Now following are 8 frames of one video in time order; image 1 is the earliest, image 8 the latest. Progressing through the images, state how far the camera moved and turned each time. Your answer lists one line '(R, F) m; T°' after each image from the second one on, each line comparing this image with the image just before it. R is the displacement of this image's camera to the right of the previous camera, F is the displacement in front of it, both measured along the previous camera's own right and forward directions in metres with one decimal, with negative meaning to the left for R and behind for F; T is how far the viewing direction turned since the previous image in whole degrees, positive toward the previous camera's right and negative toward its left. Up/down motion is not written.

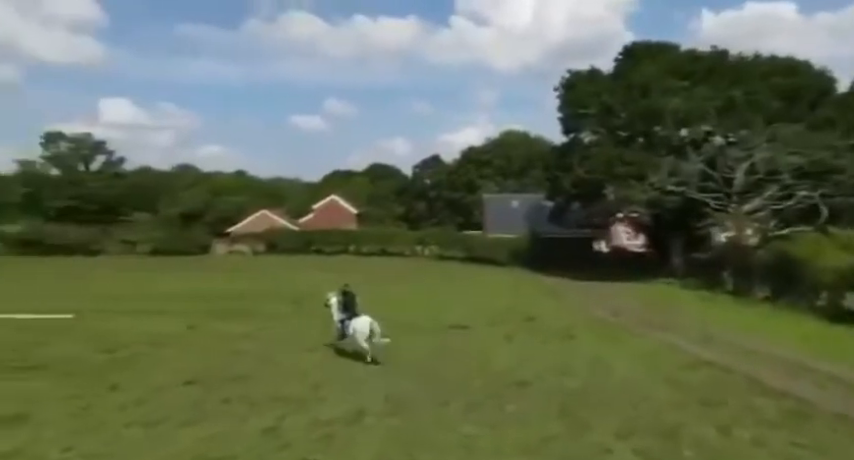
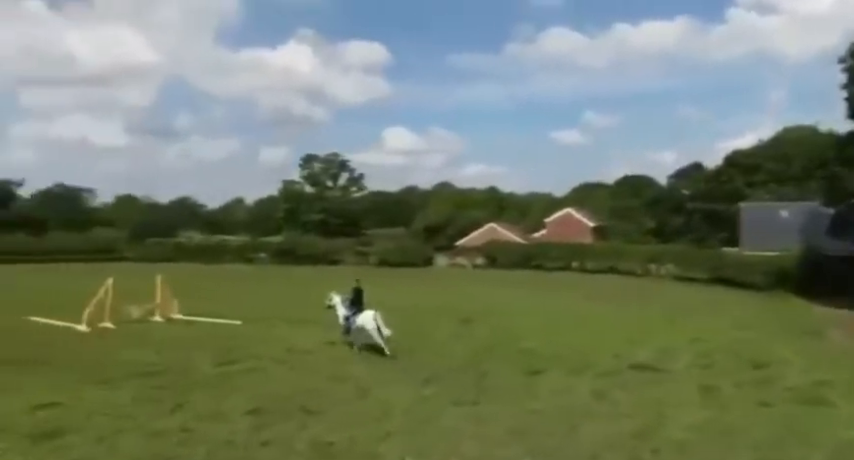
(+3.6, +5.6) m; -25°
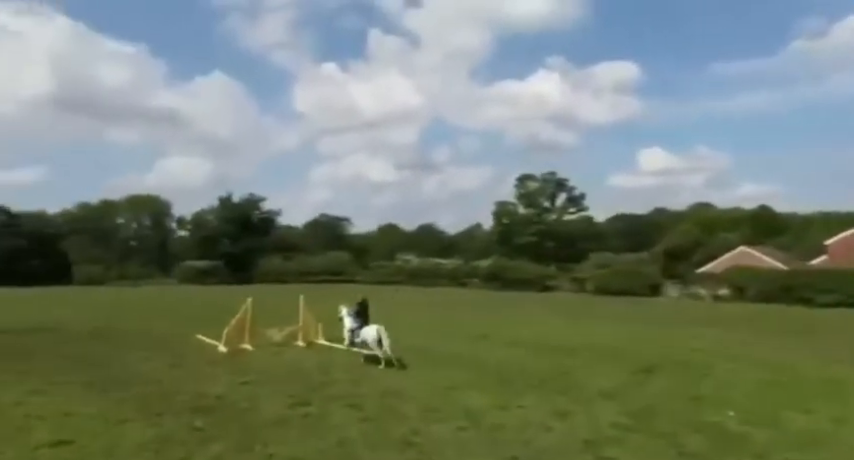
(+3.1, +6.1) m; -23°
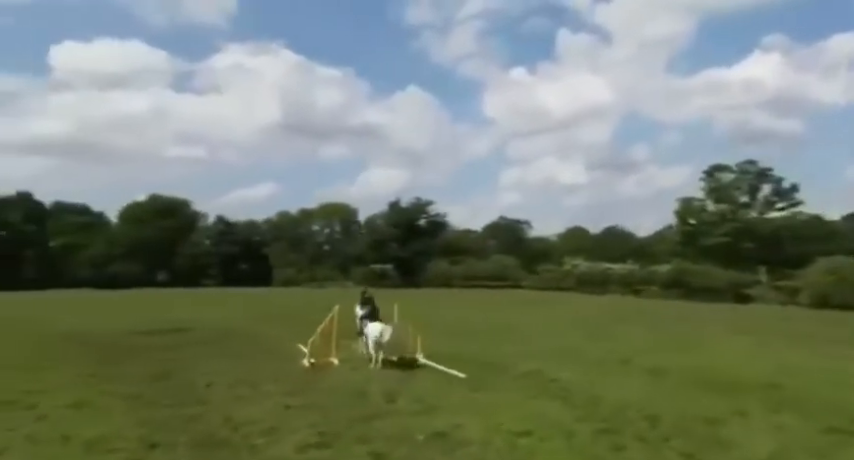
(+2.6, +4.8) m; -17°
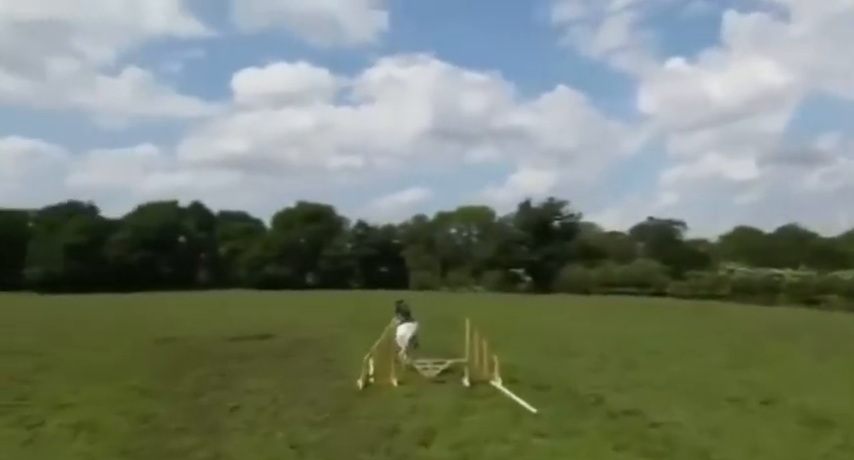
(+2.0, +3.9) m; -13°
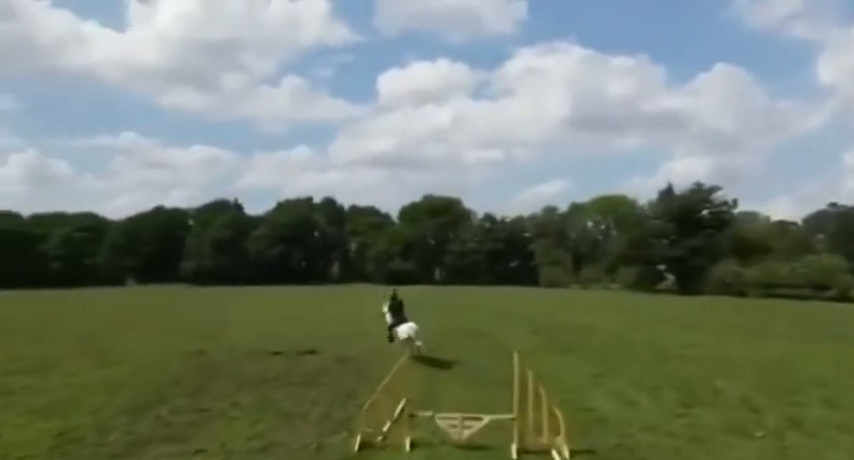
(+2.0, +6.1) m; -12°
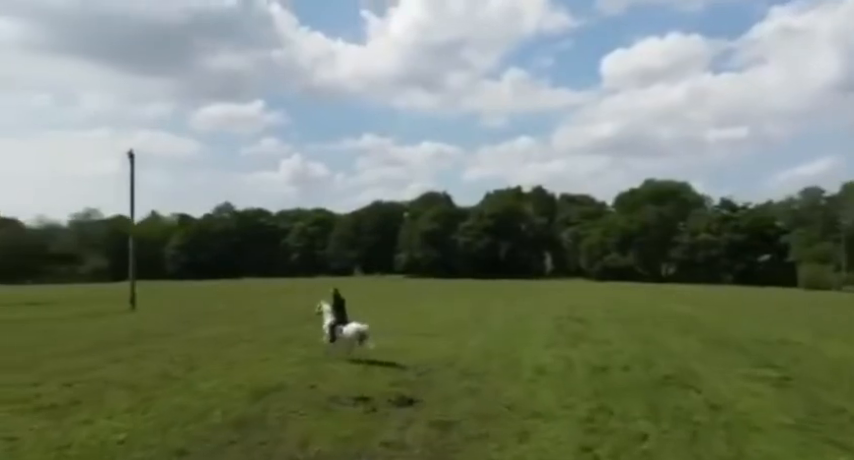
(+1.4, +7.6) m; -19°
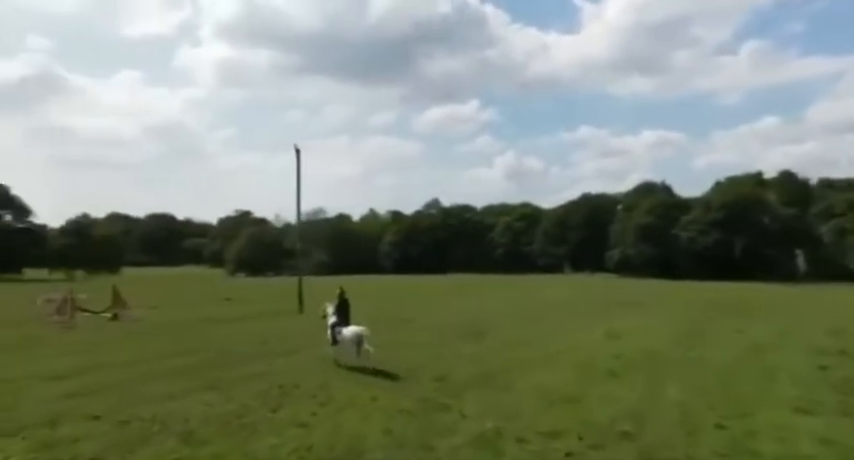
(+1.0, +6.2) m; -18°
